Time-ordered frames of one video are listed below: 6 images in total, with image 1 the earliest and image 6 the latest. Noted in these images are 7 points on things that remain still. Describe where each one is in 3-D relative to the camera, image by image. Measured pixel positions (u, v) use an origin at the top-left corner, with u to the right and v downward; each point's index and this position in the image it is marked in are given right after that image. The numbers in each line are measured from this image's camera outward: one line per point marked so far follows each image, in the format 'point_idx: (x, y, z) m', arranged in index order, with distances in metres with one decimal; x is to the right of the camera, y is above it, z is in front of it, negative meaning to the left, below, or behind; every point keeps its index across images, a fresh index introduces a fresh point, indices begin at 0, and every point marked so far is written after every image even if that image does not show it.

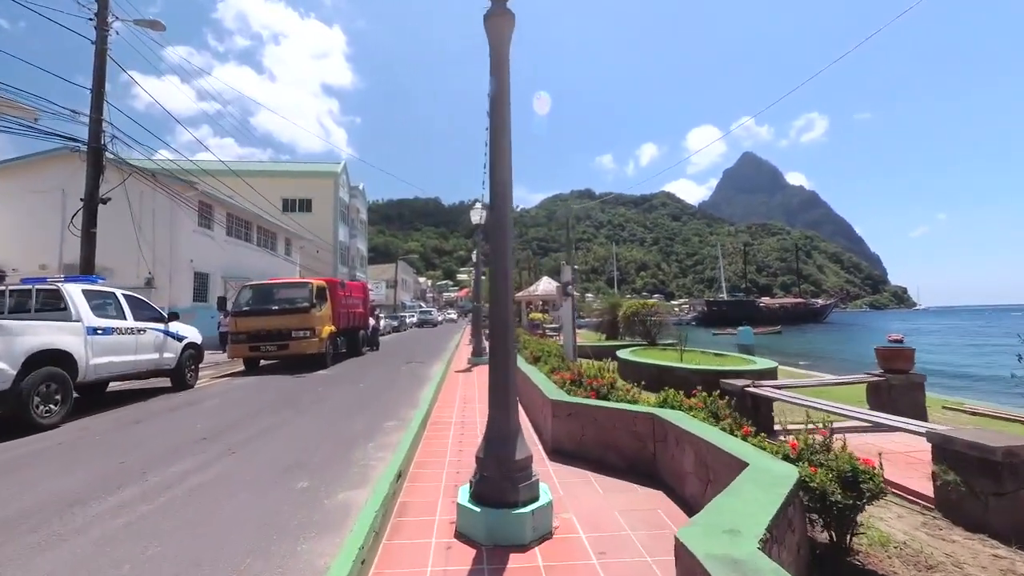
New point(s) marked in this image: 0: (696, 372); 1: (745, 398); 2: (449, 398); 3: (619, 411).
0: (+4.1, -1.9, +10.2) m
1: (+3.9, -1.8, +7.6) m
2: (-1.4, -2.6, +10.6) m
3: (+1.3, -1.5, +5.7) m
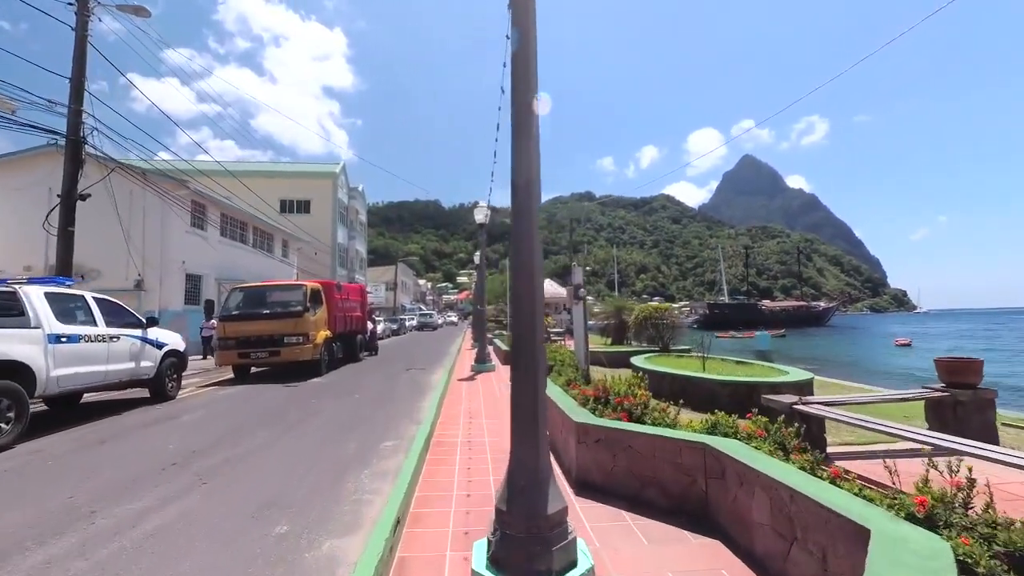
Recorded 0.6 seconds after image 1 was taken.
0: (+4.3, -2.0, +9.3) m
1: (+4.1, -1.9, +6.7) m
2: (-1.2, -2.6, +9.7) m
3: (+1.5, -1.6, +4.8) m
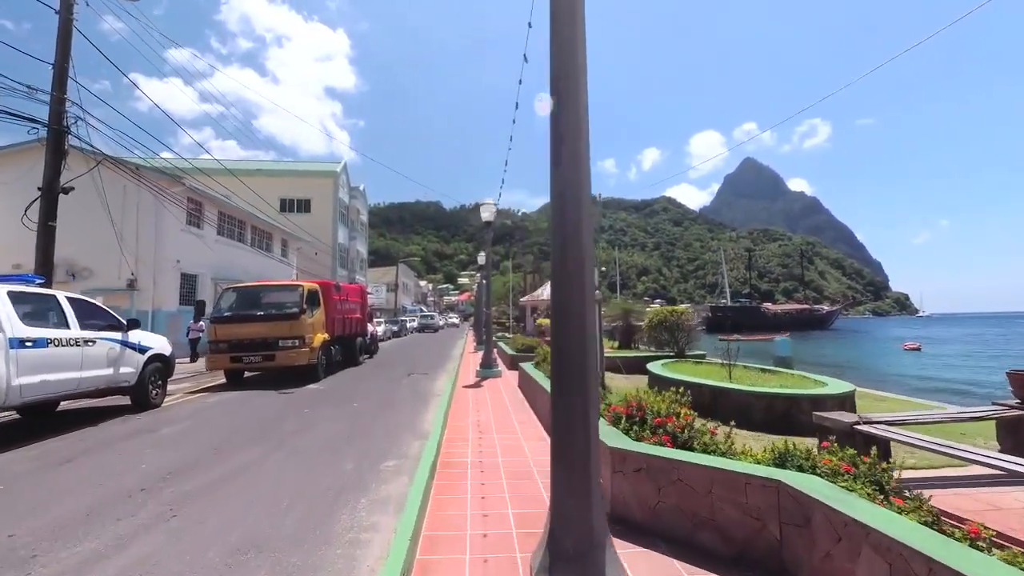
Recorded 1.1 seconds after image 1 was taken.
0: (+4.6, -2.0, +8.4) m
1: (+4.4, -1.9, +5.8) m
2: (-1.0, -2.7, +8.9) m
3: (+1.8, -1.6, +3.9) m
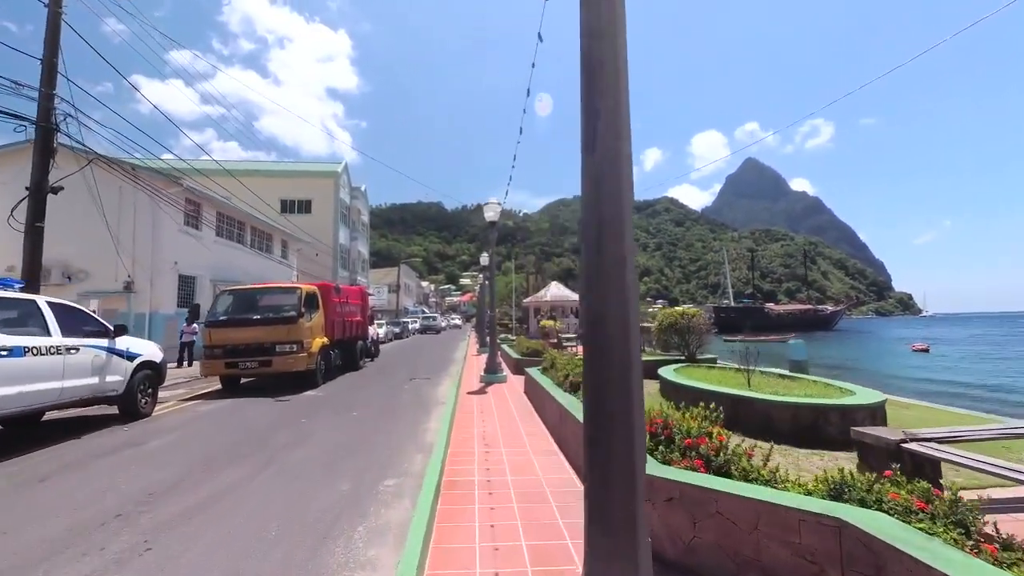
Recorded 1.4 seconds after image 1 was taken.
0: (+4.7, -2.1, +7.9) m
1: (+4.5, -2.0, +5.3) m
2: (-0.8, -2.7, +8.4) m
3: (+1.9, -1.6, +3.4) m
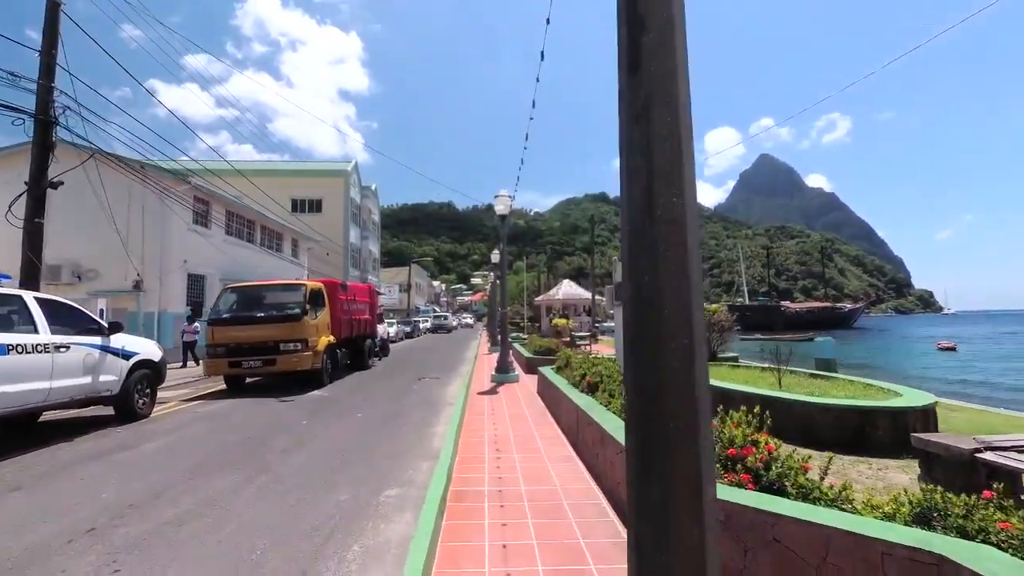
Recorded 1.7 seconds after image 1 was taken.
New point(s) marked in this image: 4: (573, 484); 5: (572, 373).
0: (+4.9, -1.9, +7.2) m
1: (+4.7, -1.8, +4.6) m
2: (-0.6, -2.6, +7.8) m
3: (+2.0, -1.5, +2.8) m
4: (+0.8, -2.5, +5.8) m
5: (+1.3, -1.8, +9.7) m
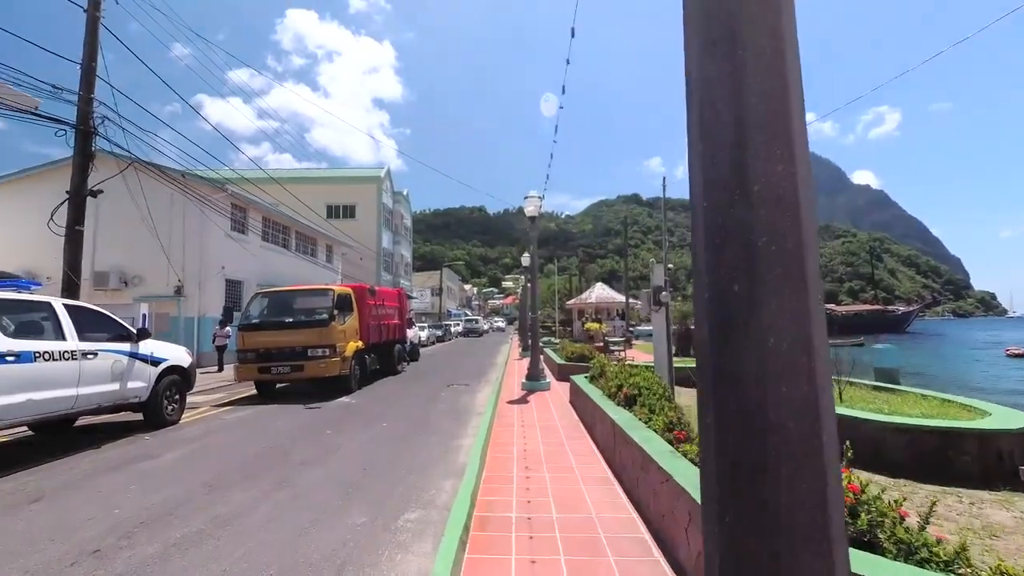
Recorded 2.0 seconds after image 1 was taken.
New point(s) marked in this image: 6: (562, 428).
0: (+5.3, -2.0, +6.3) m
1: (+4.9, -1.9, +3.8) m
2: (-0.1, -2.7, +7.3) m
3: (+2.1, -1.5, +2.1) m
4: (+1.1, -2.5, +5.2) m
5: (+1.9, -1.9, +9.0) m
6: (+1.0, -2.8, +9.1) m
